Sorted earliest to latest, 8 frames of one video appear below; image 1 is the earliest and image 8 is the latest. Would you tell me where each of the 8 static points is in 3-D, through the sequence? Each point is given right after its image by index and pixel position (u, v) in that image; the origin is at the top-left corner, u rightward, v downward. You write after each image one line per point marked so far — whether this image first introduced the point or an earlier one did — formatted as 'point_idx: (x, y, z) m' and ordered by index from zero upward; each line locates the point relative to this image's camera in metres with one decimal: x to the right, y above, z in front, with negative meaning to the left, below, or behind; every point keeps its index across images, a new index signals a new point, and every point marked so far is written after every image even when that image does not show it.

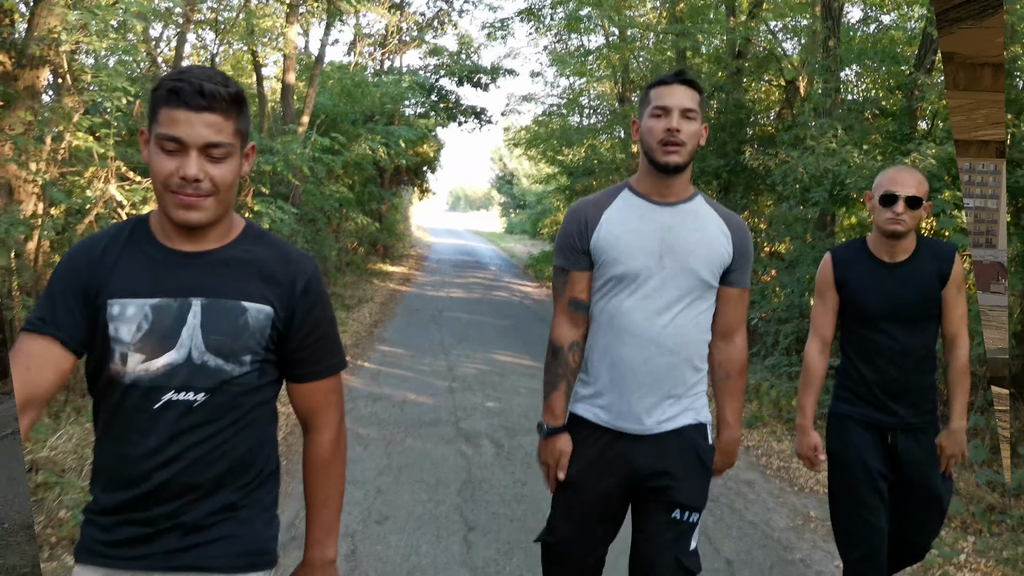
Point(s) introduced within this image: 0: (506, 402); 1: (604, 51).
0: (-0.1, -1.0, +7.3) m
1: (+1.7, +4.3, +15.2) m
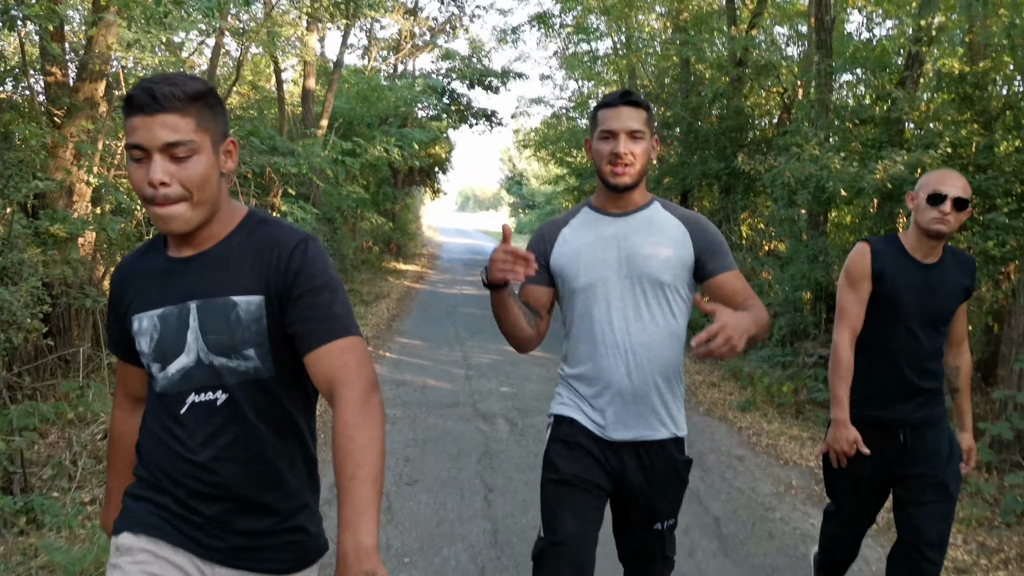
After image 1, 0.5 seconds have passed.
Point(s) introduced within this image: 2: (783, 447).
0: (+0.1, -0.9, +7.9) m
1: (+1.9, +4.4, +15.8) m
2: (+2.1, -1.2, +6.4) m
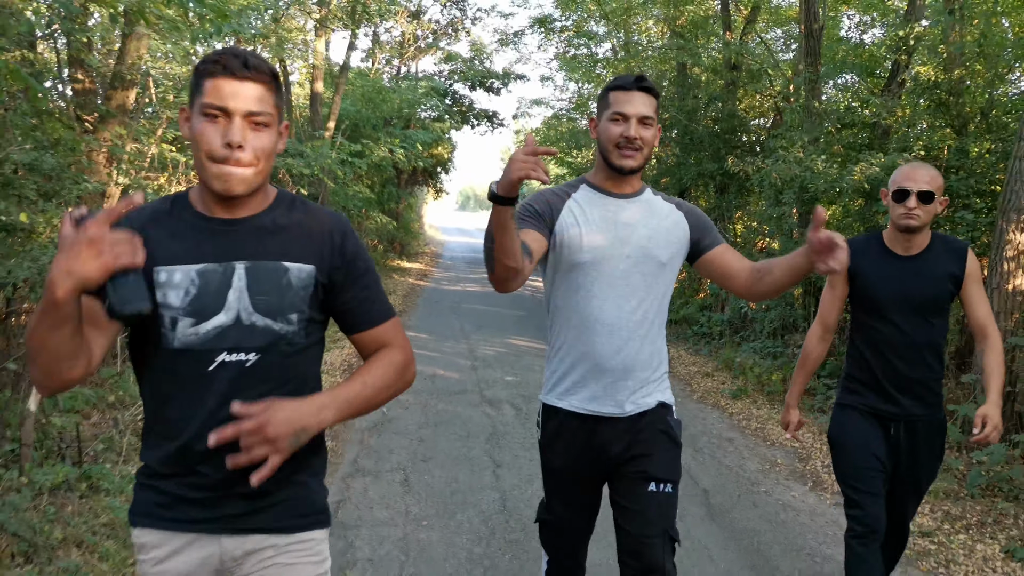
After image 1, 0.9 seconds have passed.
0: (+0.1, -0.9, +8.3) m
1: (+1.9, +4.4, +16.2) m
2: (+2.1, -1.2, +6.8) m
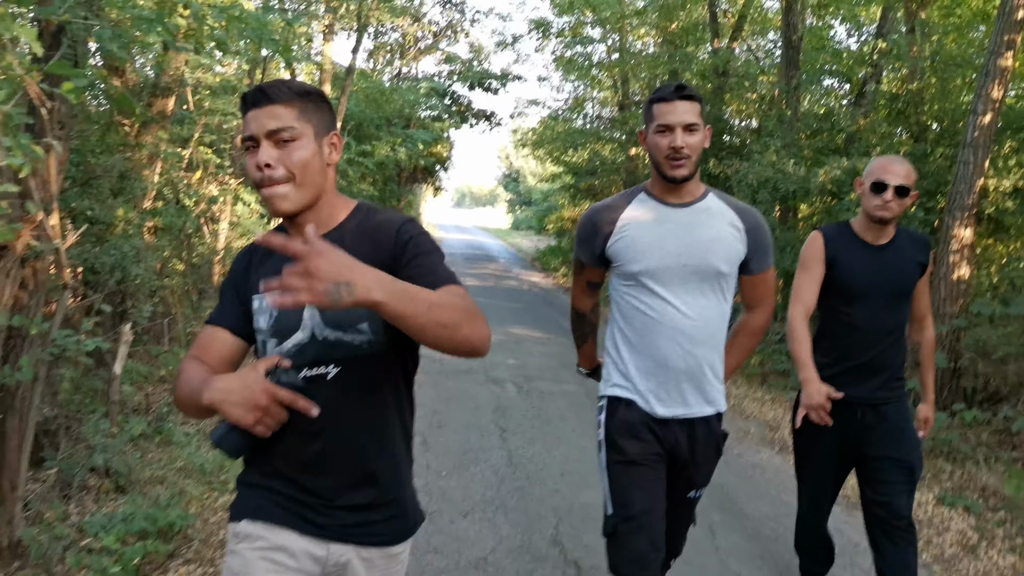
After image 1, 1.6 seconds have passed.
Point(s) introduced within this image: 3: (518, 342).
0: (+0.1, -0.8, +9.1) m
1: (+1.9, +4.6, +17.0) m
2: (+2.1, -1.1, +7.6) m
3: (+0.1, -0.7, +10.4) m
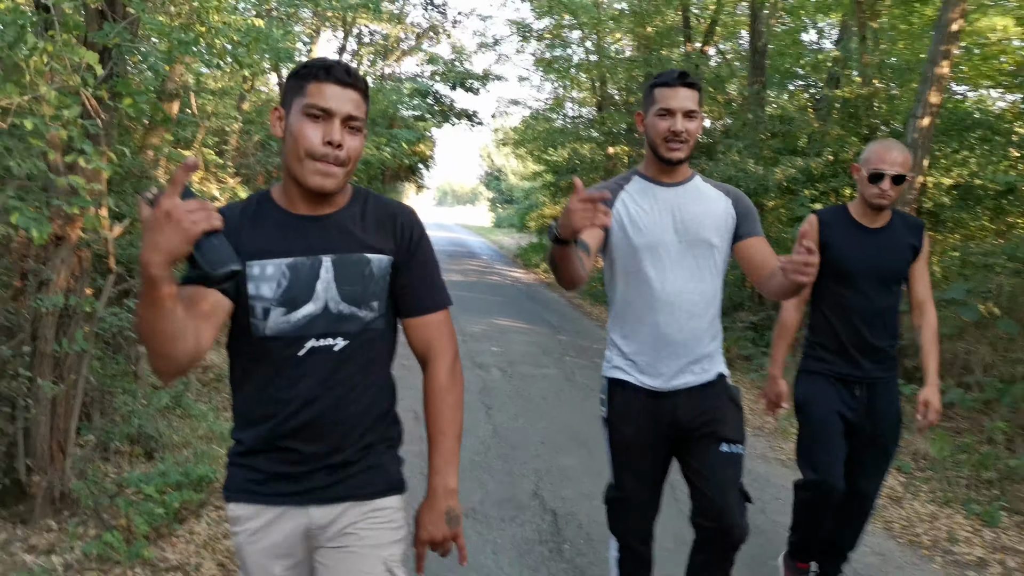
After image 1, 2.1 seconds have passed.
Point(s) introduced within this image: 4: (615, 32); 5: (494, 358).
0: (-0.1, -0.7, +9.7) m
1: (+1.5, +4.7, +17.6) m
2: (+2.0, -1.0, +8.3) m
3: (-0.1, -0.6, +11.0) m
4: (+2.1, +5.1, +16.5) m
5: (-0.2, -0.8, +9.0) m
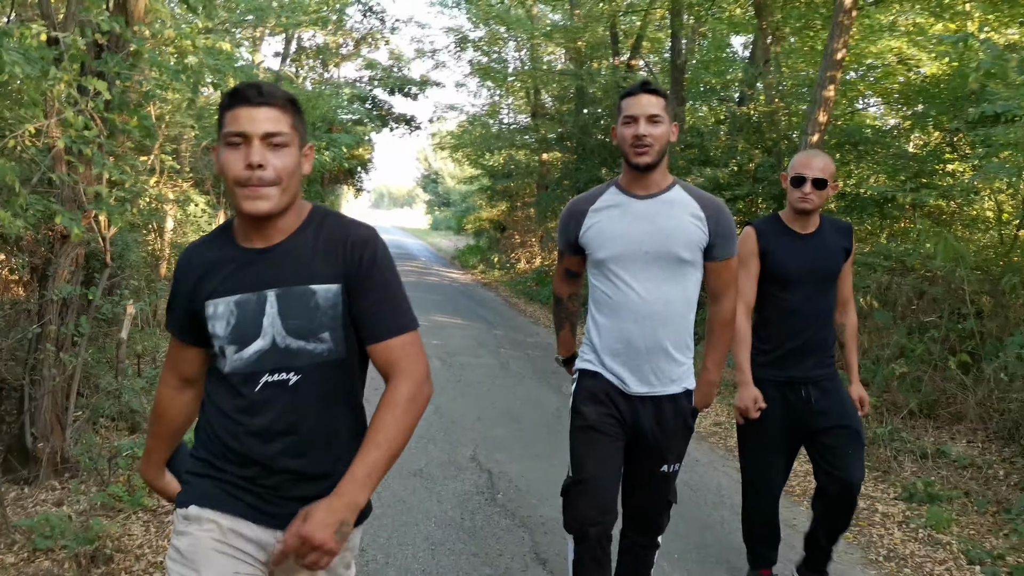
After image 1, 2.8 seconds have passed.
0: (-0.8, -0.7, +10.5) m
1: (+0.1, +4.7, +18.5) m
2: (+1.3, -0.9, +9.2) m
3: (-1.0, -0.6, +11.7) m
4: (+0.8, +5.1, +17.4) m
5: (-0.9, -0.7, +9.8) m
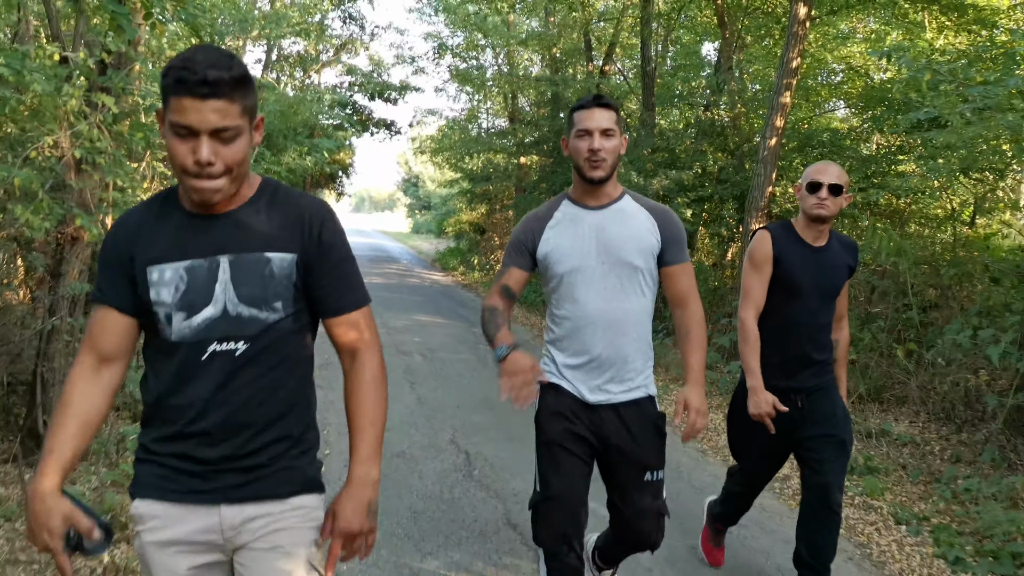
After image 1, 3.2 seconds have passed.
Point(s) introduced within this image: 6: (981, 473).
0: (-1.1, -0.7, +10.9) m
1: (-0.4, +4.7, +19.0) m
2: (+1.1, -0.9, +9.7) m
3: (-1.3, -0.6, +12.2) m
4: (+0.3, +5.1, +17.9) m
5: (-1.2, -0.7, +10.2) m
6: (+3.2, -1.3, +5.7) m
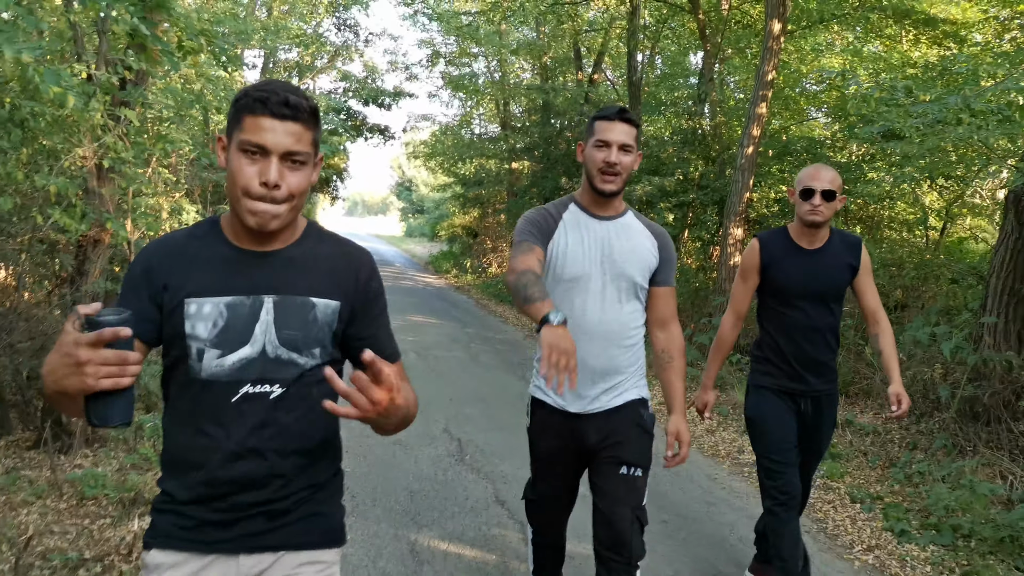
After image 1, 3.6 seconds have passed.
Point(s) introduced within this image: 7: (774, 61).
0: (-1.3, -0.7, +11.4) m
1: (-0.6, +4.6, +19.4) m
2: (+1.0, -0.9, +10.1) m
3: (-1.5, -0.6, +12.6) m
4: (+0.1, +5.1, +18.4) m
5: (-1.3, -0.7, +10.7) m
6: (+3.1, -1.3, +6.1) m
7: (+3.0, +2.6, +9.6) m
